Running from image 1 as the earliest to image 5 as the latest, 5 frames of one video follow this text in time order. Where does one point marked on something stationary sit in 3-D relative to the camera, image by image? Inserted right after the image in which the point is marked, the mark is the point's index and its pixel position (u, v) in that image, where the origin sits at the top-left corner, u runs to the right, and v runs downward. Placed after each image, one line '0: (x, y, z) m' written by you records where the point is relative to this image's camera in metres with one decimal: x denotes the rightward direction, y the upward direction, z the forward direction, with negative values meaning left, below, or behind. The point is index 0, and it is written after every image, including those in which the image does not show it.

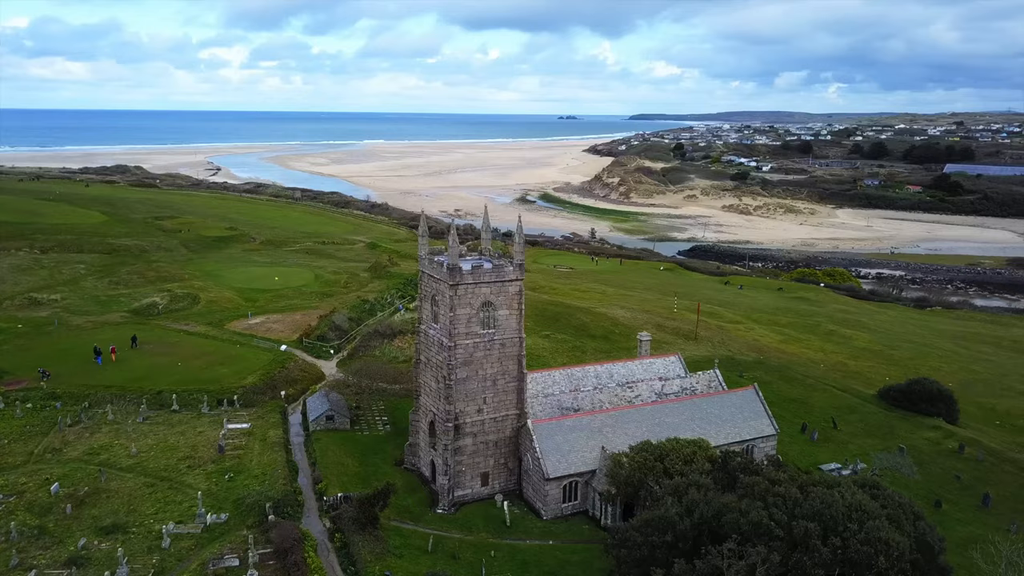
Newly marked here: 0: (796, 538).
0: (+6.5, -5.6, +18.6) m
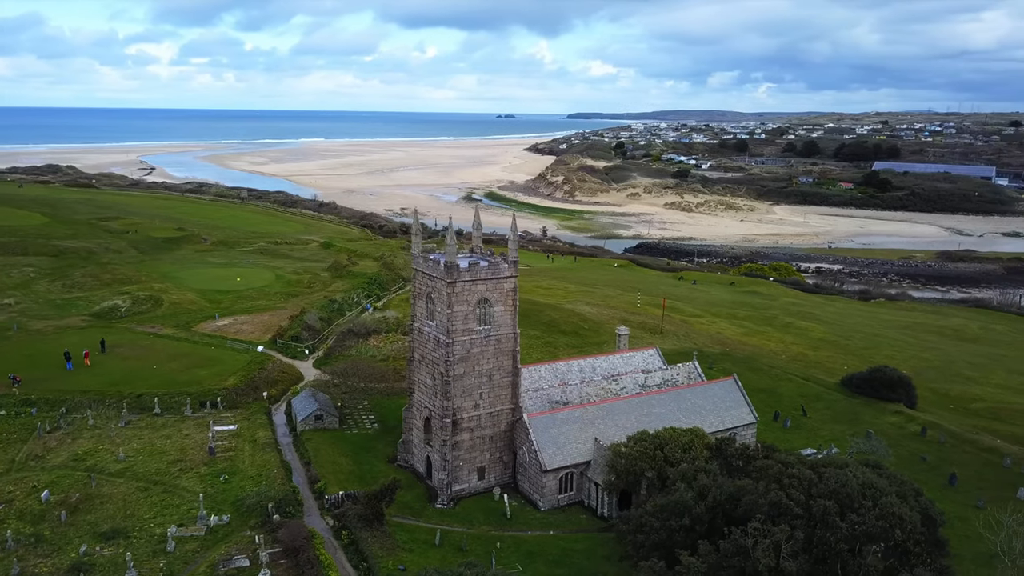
0: (+7.4, -5.4, +19.7) m
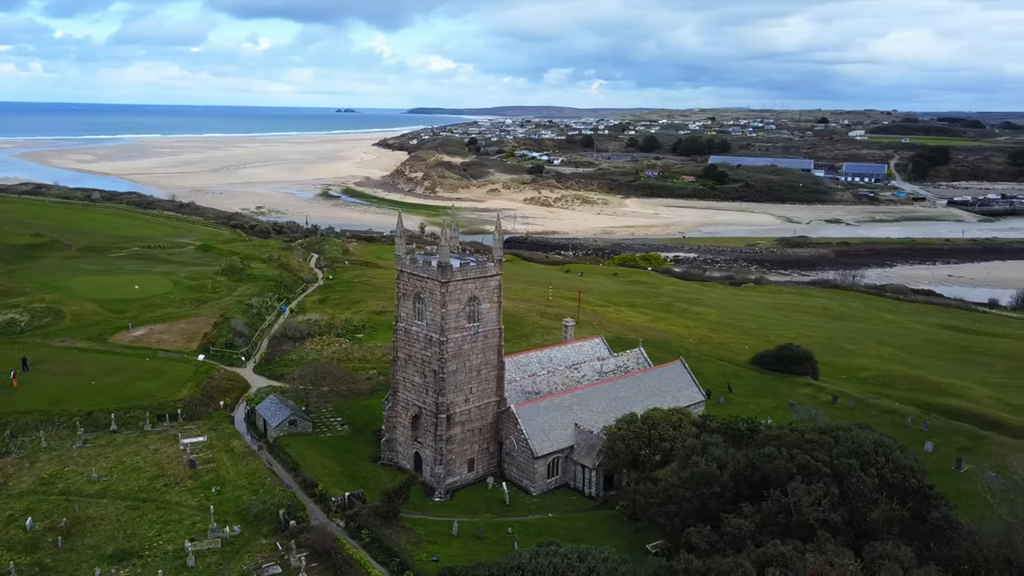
0: (+9.2, -5.1, +22.8) m
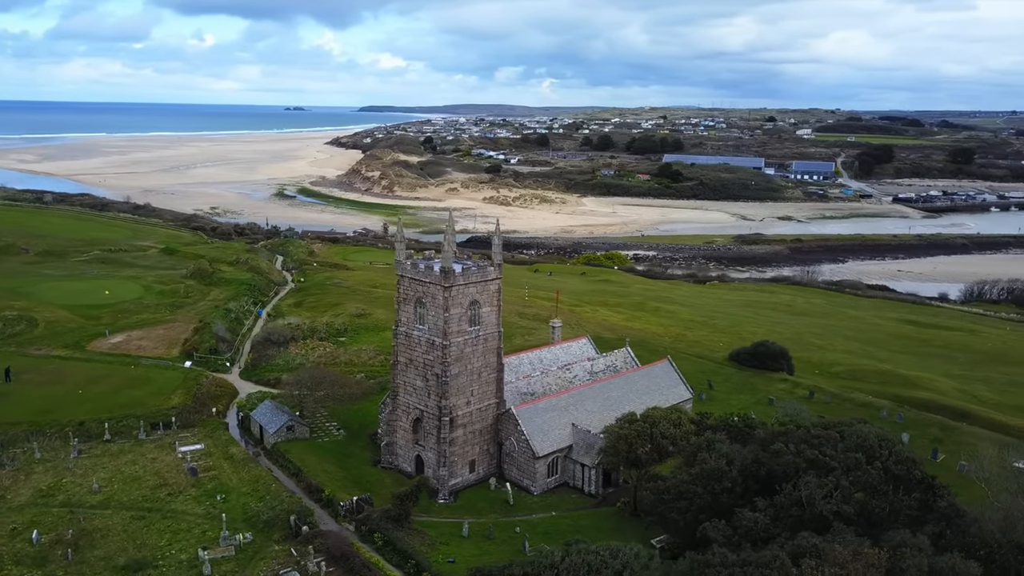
0: (+9.9, -5.1, +23.9) m
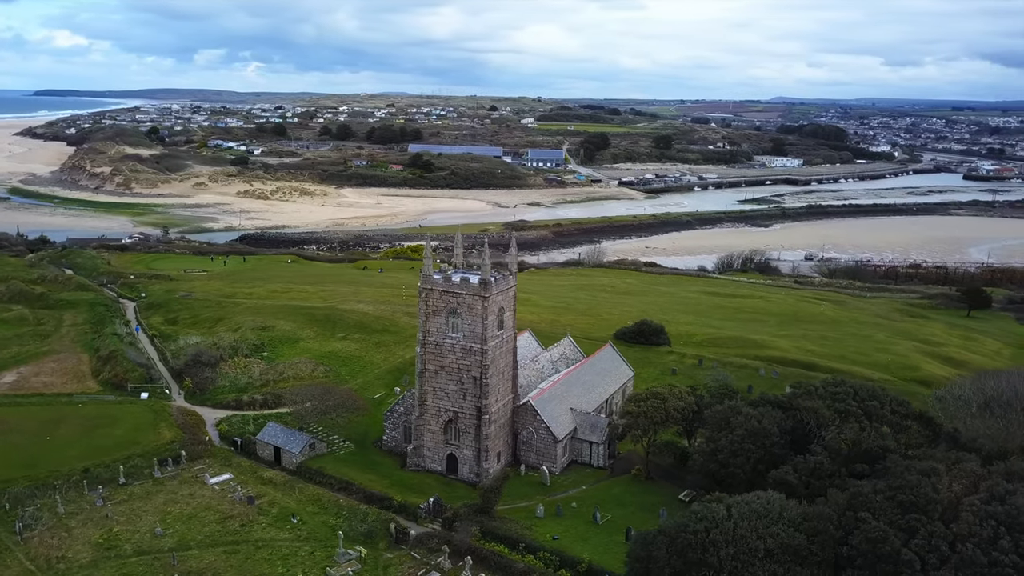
0: (+13.8, -4.7, +31.6) m
